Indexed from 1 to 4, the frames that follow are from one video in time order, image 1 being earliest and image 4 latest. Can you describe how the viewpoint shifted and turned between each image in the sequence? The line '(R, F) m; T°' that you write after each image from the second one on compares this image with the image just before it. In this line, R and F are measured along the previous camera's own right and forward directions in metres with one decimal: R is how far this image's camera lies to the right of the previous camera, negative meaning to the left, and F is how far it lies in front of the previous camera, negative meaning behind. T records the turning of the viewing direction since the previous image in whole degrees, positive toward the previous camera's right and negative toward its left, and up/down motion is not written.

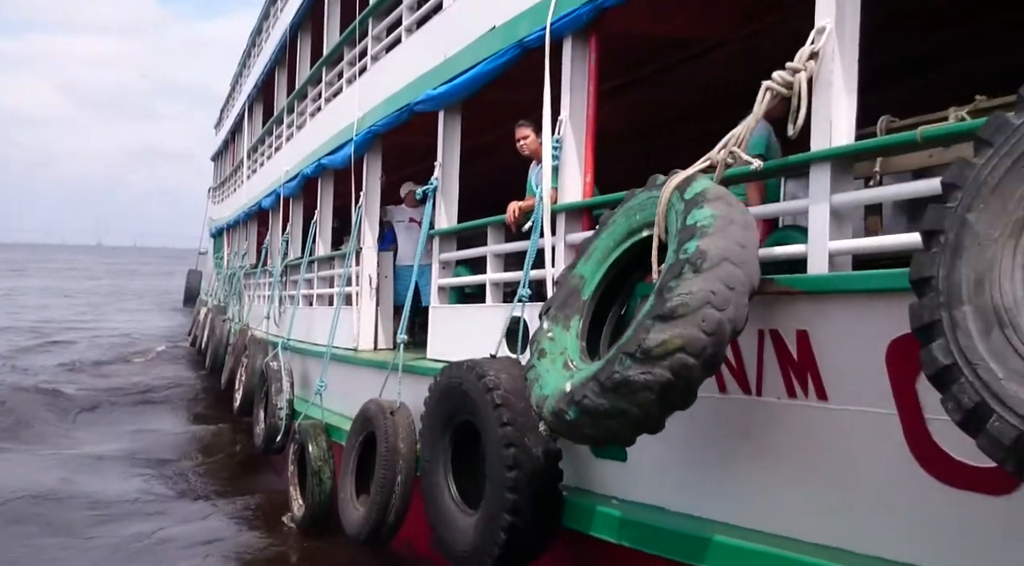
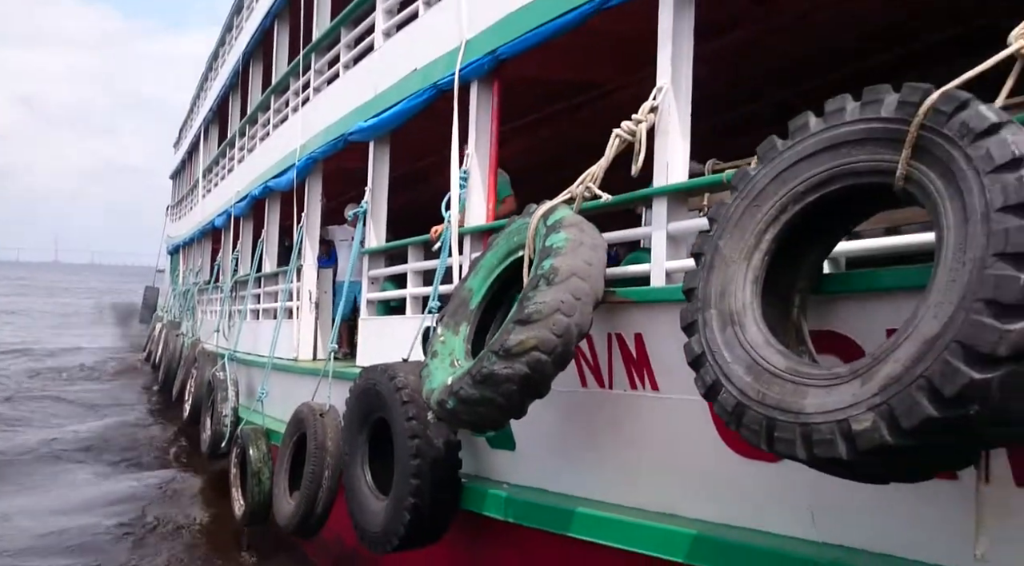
(+0.3, -0.6) m; +2°
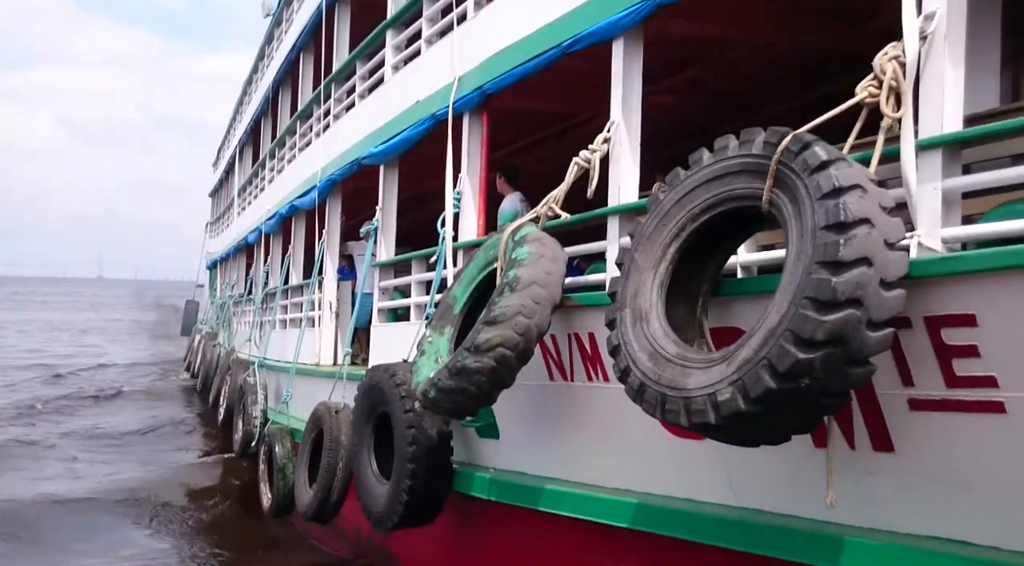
(+0.3, -0.6) m; -2°
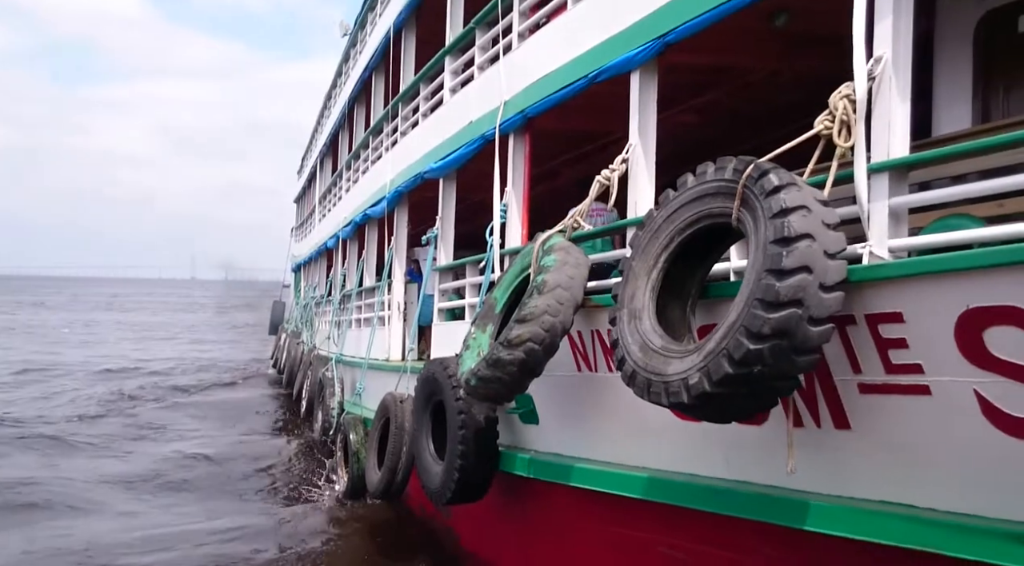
(+0.3, -0.6) m; -5°
